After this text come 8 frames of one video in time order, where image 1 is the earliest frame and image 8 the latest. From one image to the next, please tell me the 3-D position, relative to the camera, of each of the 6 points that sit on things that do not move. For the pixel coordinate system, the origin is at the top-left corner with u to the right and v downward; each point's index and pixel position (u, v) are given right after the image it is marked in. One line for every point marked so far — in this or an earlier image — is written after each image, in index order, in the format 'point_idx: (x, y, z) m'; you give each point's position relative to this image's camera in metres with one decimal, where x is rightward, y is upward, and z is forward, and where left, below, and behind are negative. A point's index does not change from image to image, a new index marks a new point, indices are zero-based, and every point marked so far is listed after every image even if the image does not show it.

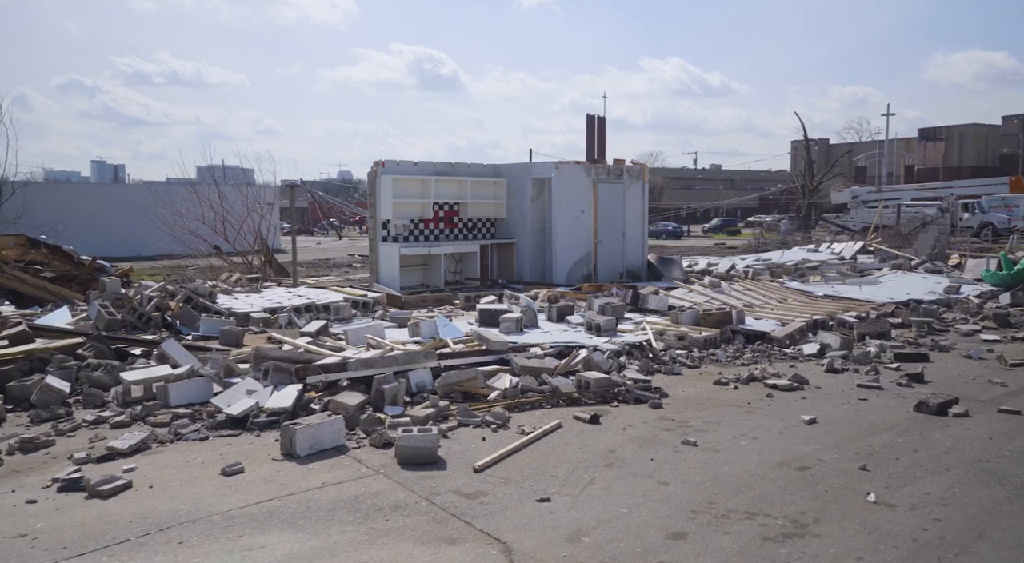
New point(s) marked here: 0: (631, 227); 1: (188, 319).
0: (+2.9, +1.3, +17.7) m
1: (-4.3, -0.5, +10.0) m
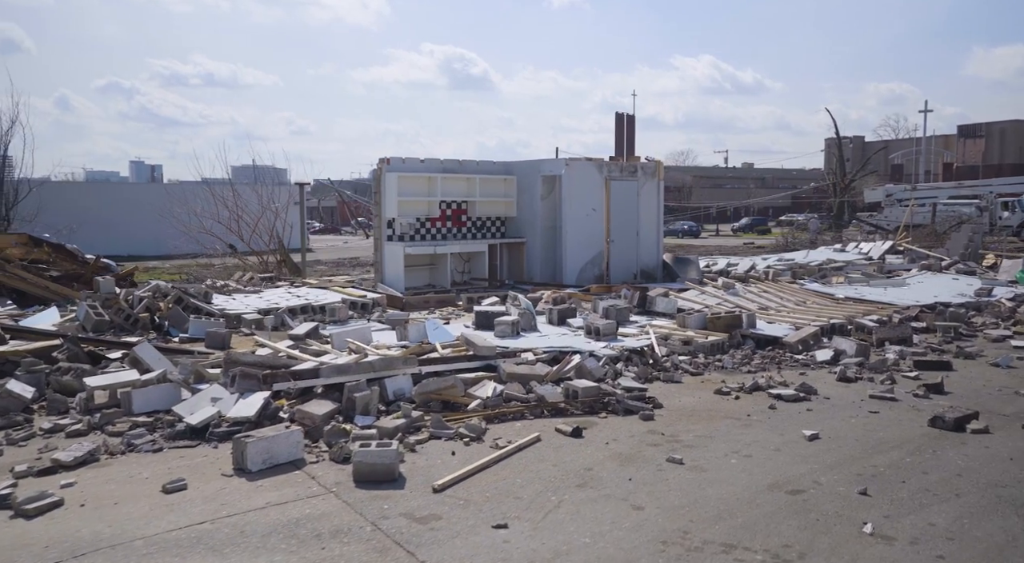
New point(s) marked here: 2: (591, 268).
0: (+3.1, +1.3, +17.1) m
1: (-4.4, -0.5, +9.7) m
2: (+1.7, +0.3, +16.4) m
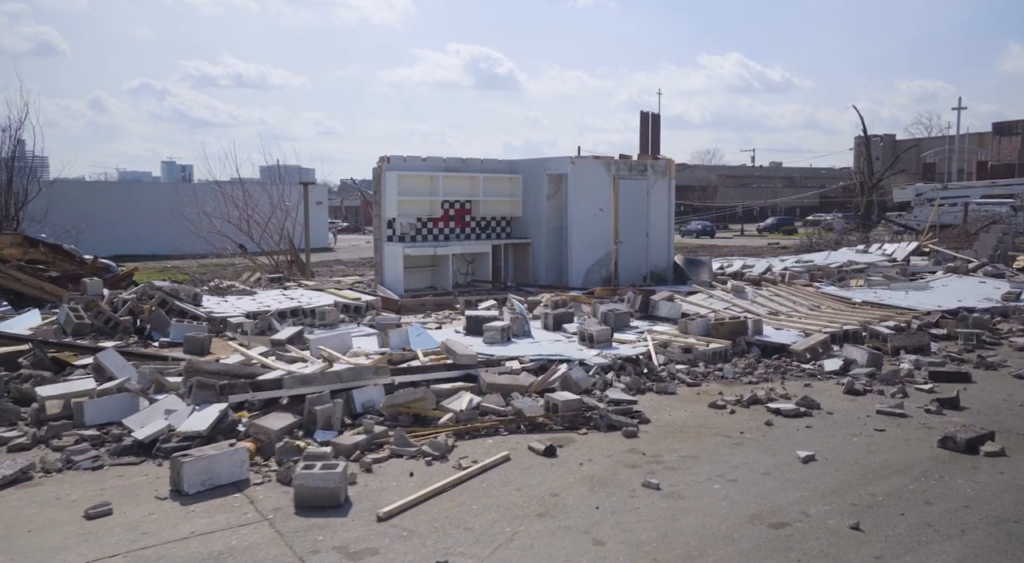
0: (+3.2, +1.3, +16.6) m
1: (-4.5, -0.5, +9.5) m
2: (+1.8, +0.2, +15.9) m
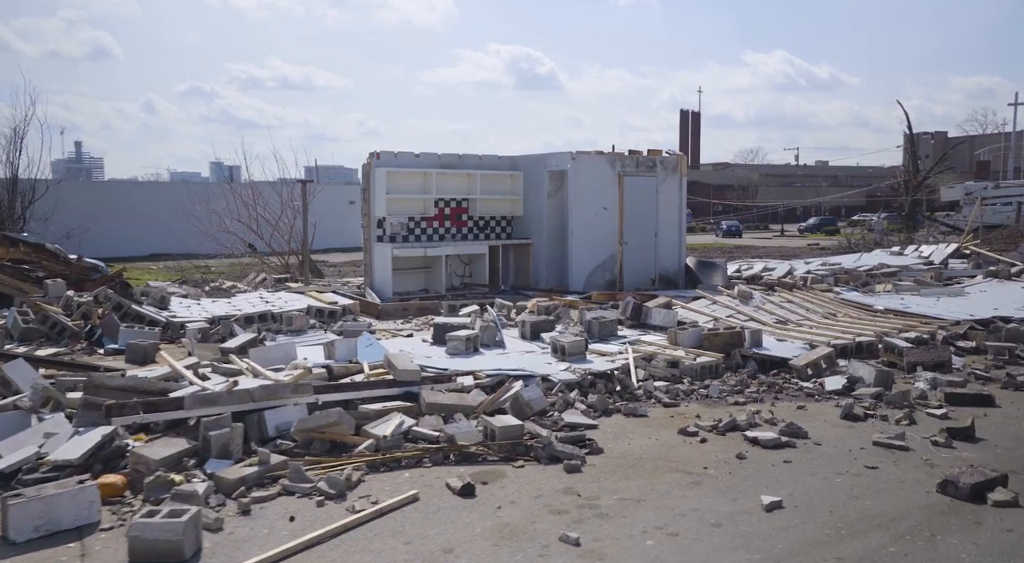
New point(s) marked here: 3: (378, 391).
0: (+3.3, +1.2, +15.7) m
1: (-4.8, -0.6, +8.9) m
2: (+1.8, +0.2, +15.0) m
3: (-1.1, -0.9, +6.3) m
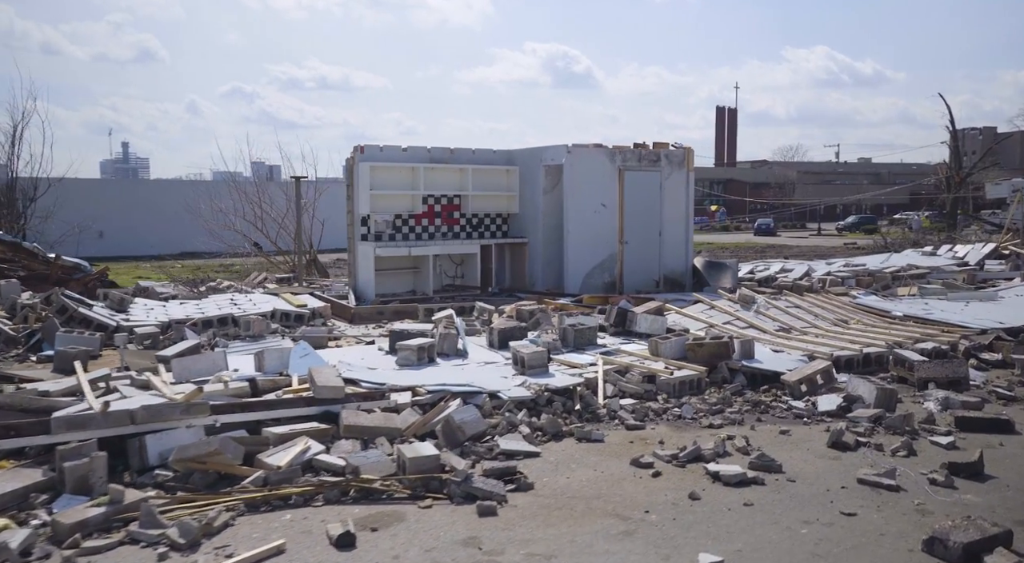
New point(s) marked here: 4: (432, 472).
0: (+3.2, +1.1, +14.7) m
1: (-5.2, -0.6, +8.3) m
2: (+1.7, +0.1, +14.2) m
3: (-1.7, -1.0, +5.6) m
4: (-0.5, -1.2, +4.8) m
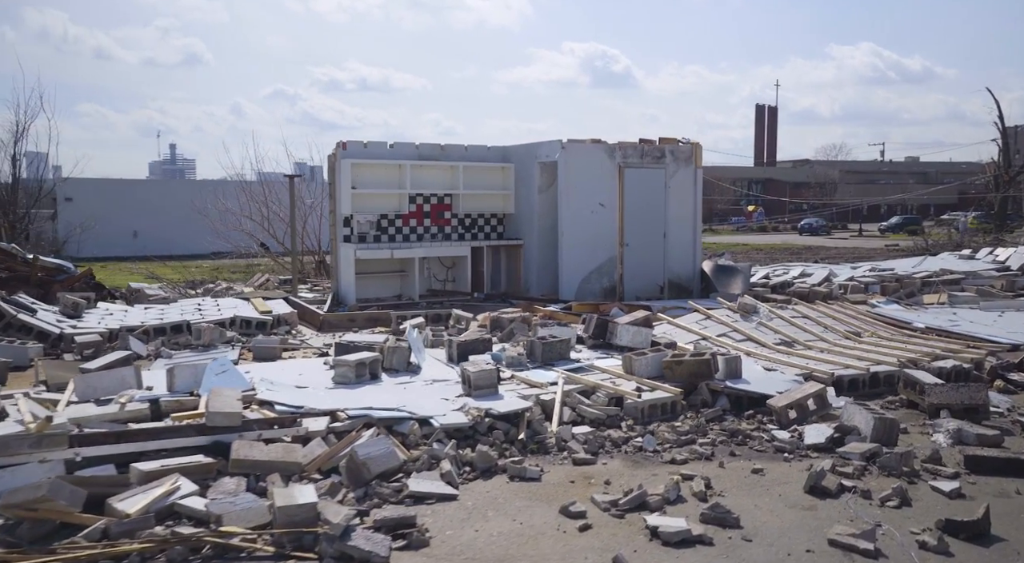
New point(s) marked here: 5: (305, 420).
0: (+3.1, +1.0, +13.8) m
1: (-5.6, -0.6, +7.8) m
2: (+1.6, 0.0, +13.3) m
3: (-2.2, -1.0, +4.9) m
4: (-1.1, -1.3, +4.0) m
5: (-1.5, -1.0, +5.5) m
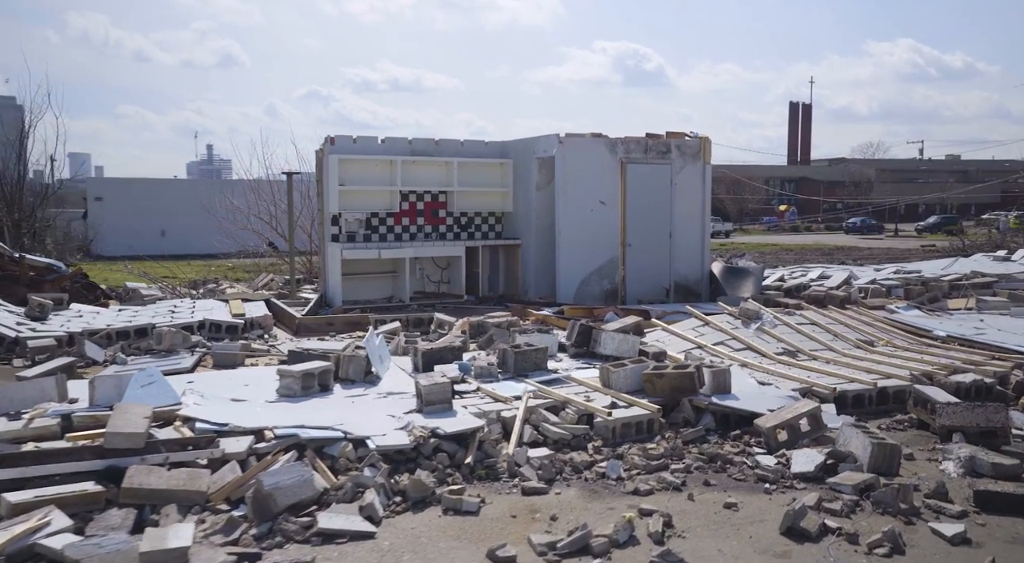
0: (+3.0, +1.0, +13.0) m
1: (-5.9, -0.6, +7.4) m
2: (+1.5, 0.0, +12.6) m
3: (-2.6, -1.1, +4.4) m
4: (-1.5, -1.3, +3.4) m
5: (-1.9, -1.0, +4.9) m
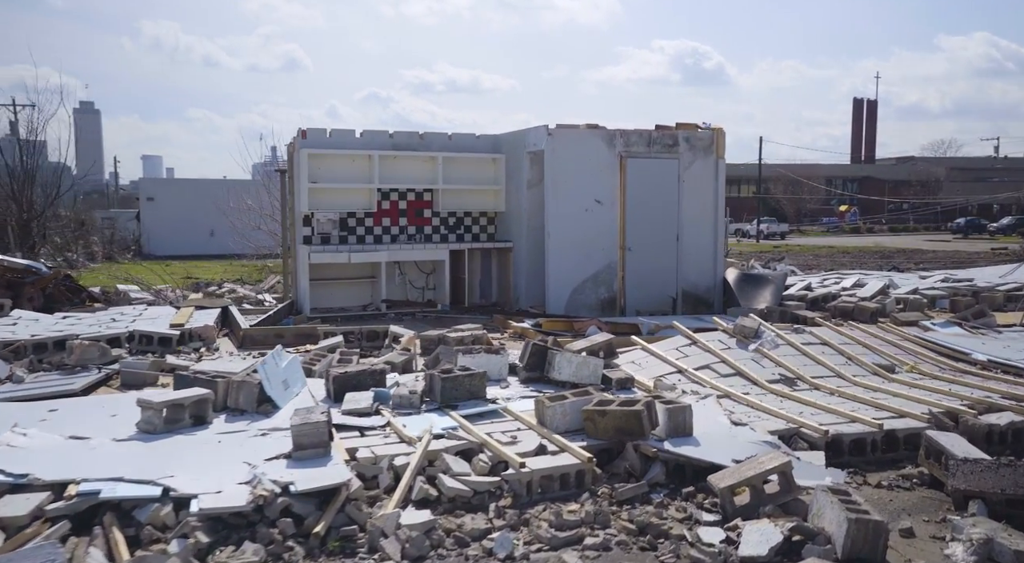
0: (+2.8, +0.9, +11.7) m
1: (-6.5, -0.7, +6.7) m
2: (+1.3, -0.1, +11.4) m
3: (-3.4, -1.2, +3.5) m
4: (-2.4, -1.4, +2.4) m
5: (-2.7, -1.1, +4.0) m
